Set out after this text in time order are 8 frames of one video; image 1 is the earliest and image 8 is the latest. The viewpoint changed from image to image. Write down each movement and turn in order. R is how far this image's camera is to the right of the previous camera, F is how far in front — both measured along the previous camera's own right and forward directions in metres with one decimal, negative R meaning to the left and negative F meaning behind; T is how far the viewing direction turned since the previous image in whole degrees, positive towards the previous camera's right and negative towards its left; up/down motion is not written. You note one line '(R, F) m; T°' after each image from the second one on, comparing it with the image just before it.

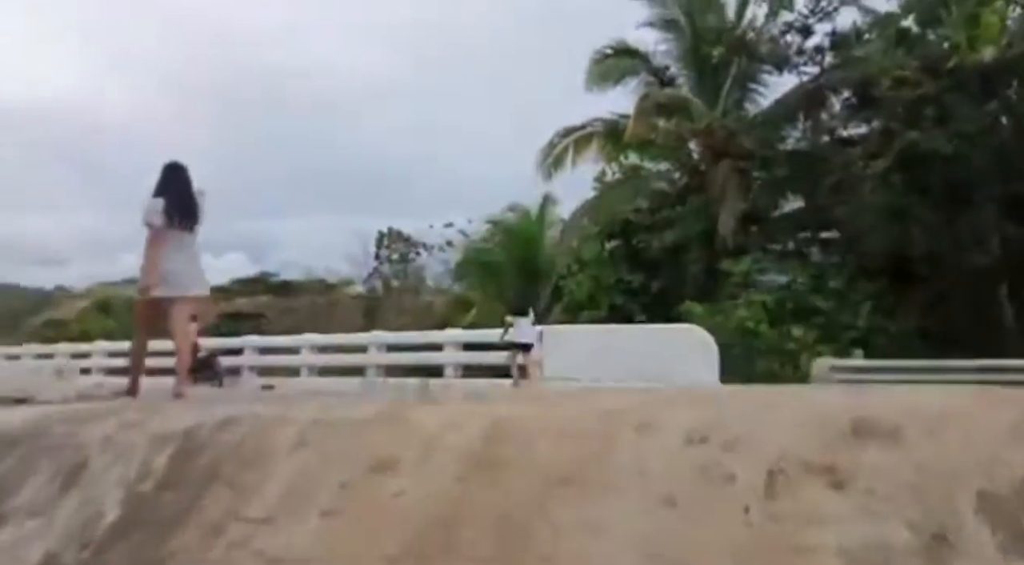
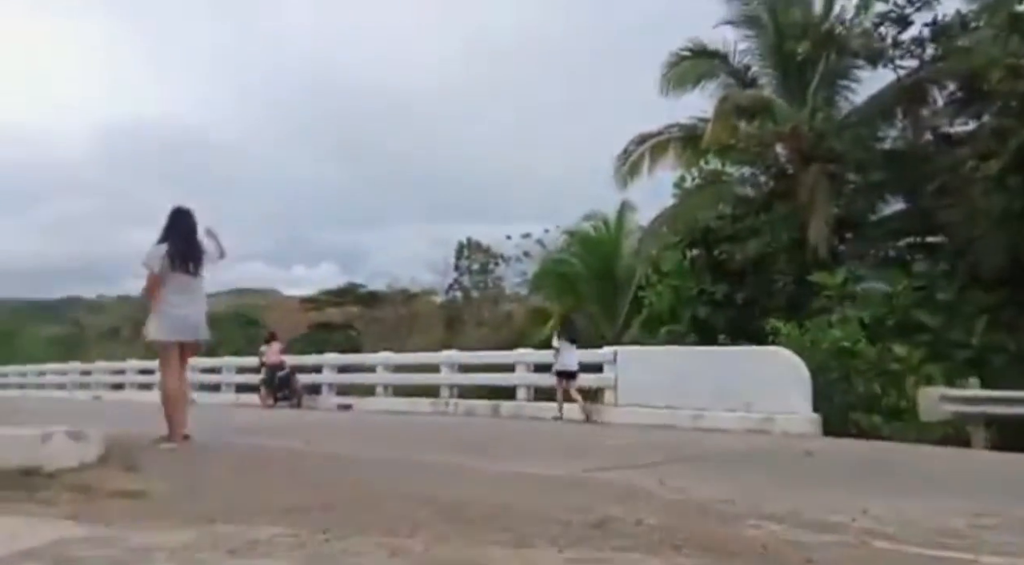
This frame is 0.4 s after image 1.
(+0.1, +0.6) m; -6°
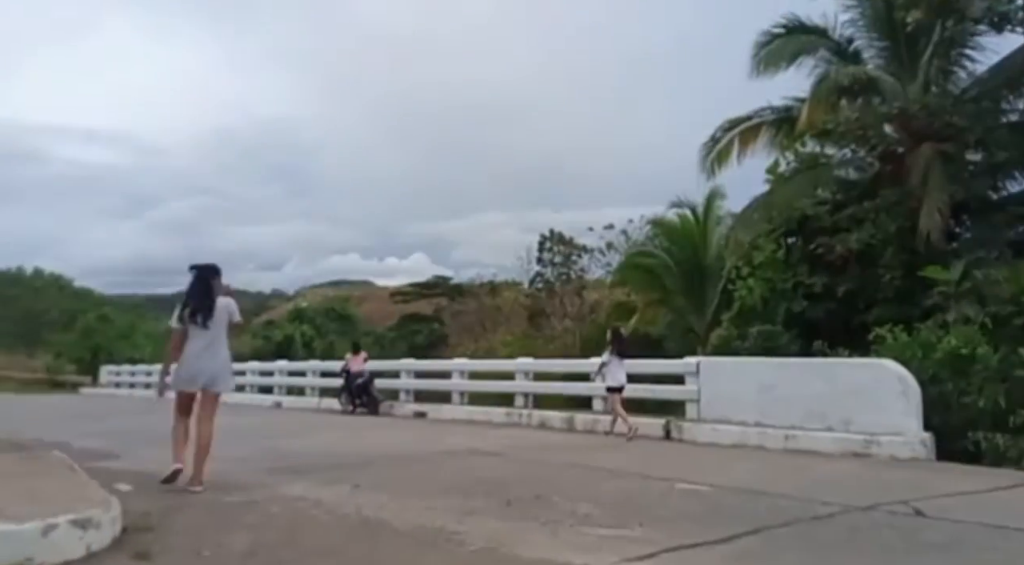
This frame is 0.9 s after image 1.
(+0.2, +0.5) m; -6°
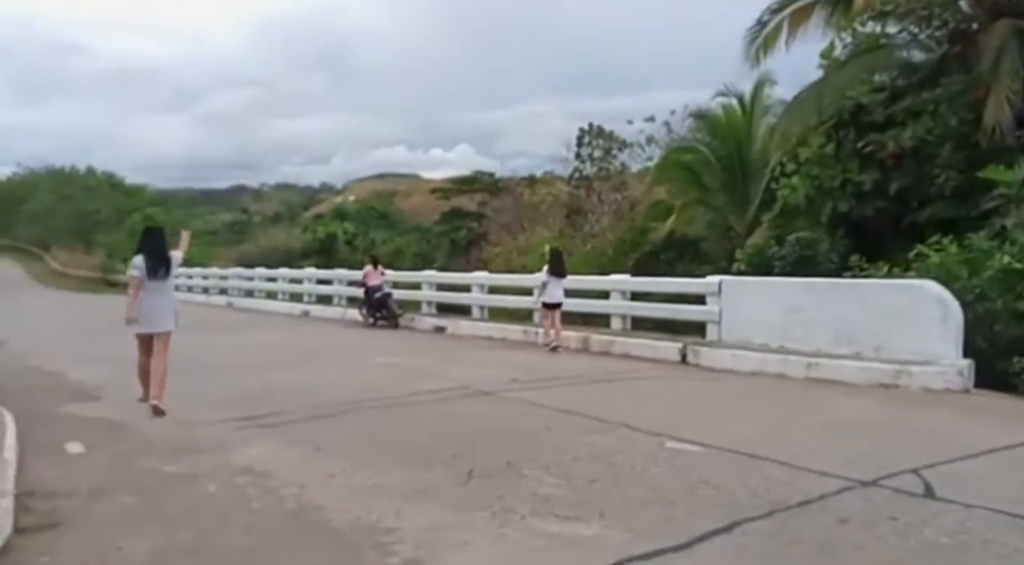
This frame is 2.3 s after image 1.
(+0.5, +0.6) m; -3°
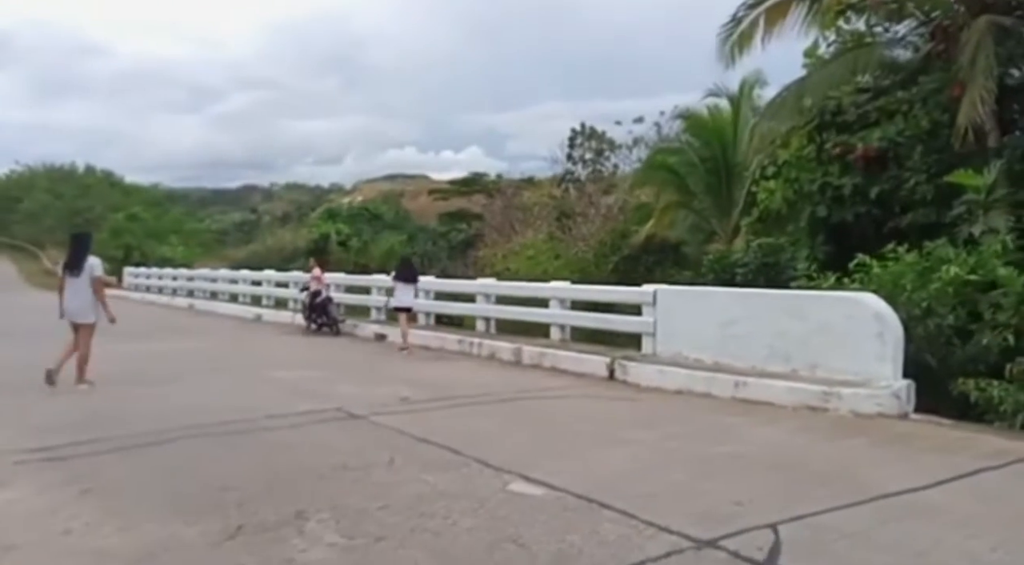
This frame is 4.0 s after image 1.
(+1.0, +0.6) m; -1°
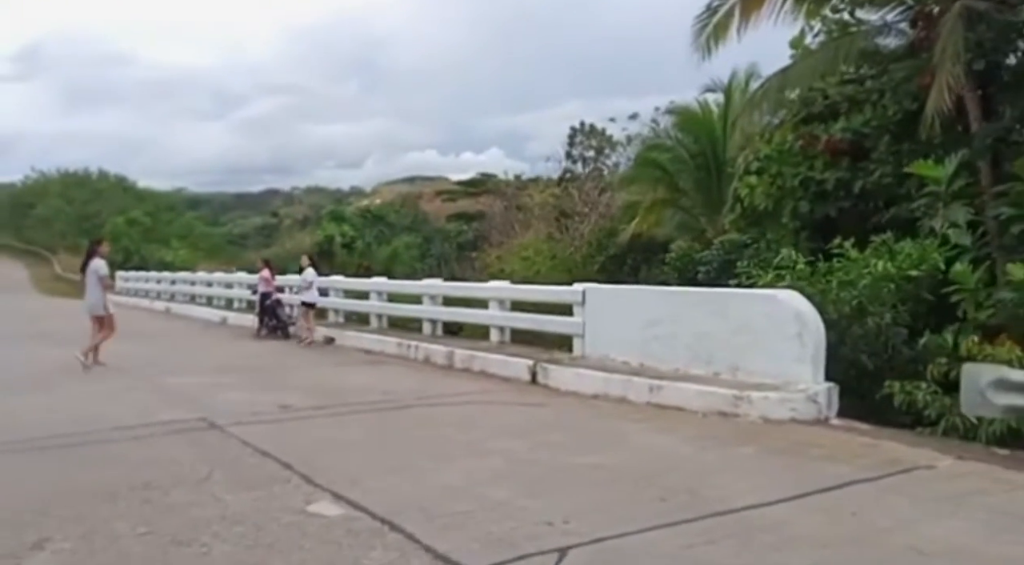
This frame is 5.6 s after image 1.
(+1.1, +0.4) m; -1°
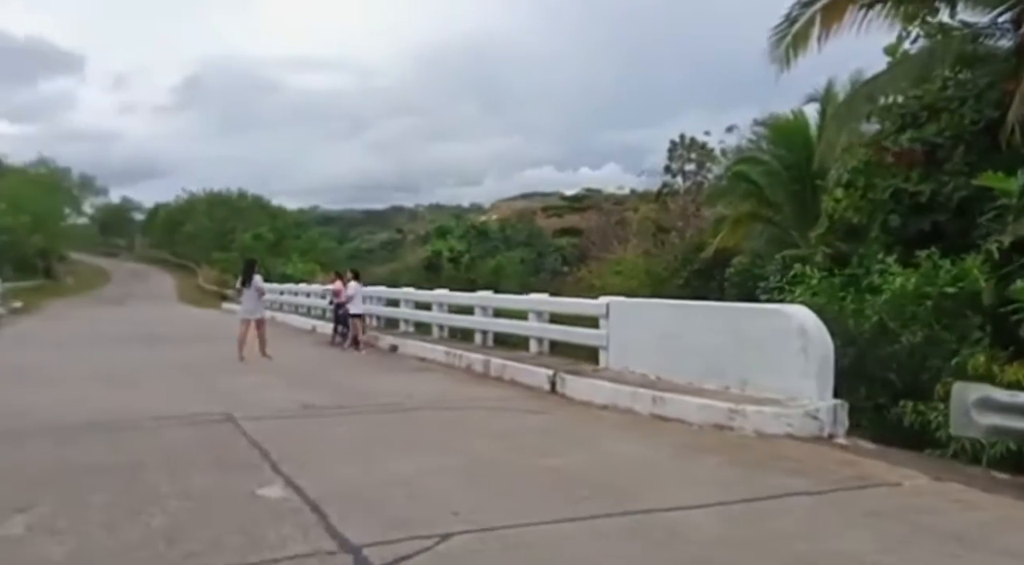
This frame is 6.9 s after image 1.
(+1.0, -0.3) m; -8°
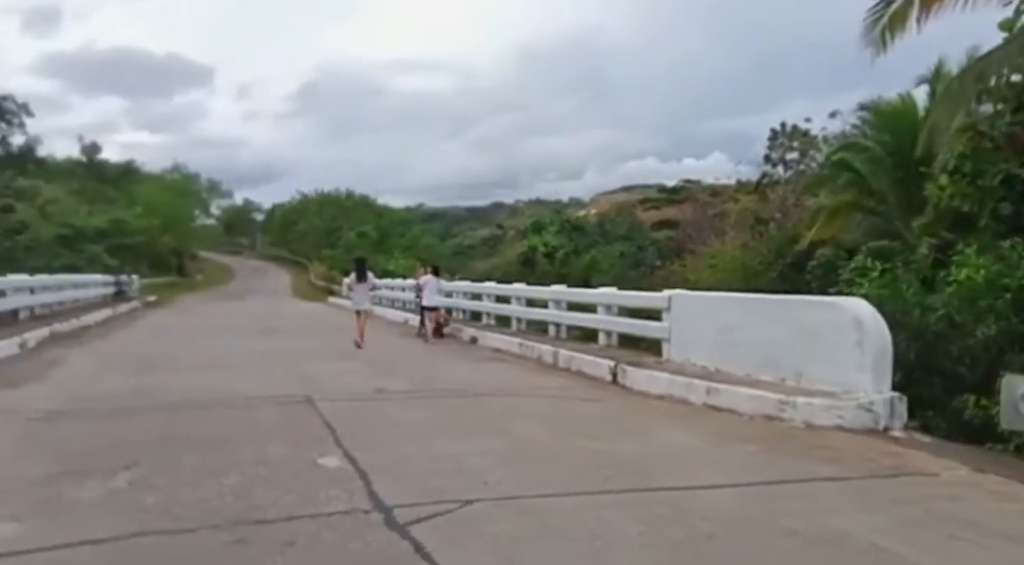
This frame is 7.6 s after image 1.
(+0.4, -0.3) m; -7°
